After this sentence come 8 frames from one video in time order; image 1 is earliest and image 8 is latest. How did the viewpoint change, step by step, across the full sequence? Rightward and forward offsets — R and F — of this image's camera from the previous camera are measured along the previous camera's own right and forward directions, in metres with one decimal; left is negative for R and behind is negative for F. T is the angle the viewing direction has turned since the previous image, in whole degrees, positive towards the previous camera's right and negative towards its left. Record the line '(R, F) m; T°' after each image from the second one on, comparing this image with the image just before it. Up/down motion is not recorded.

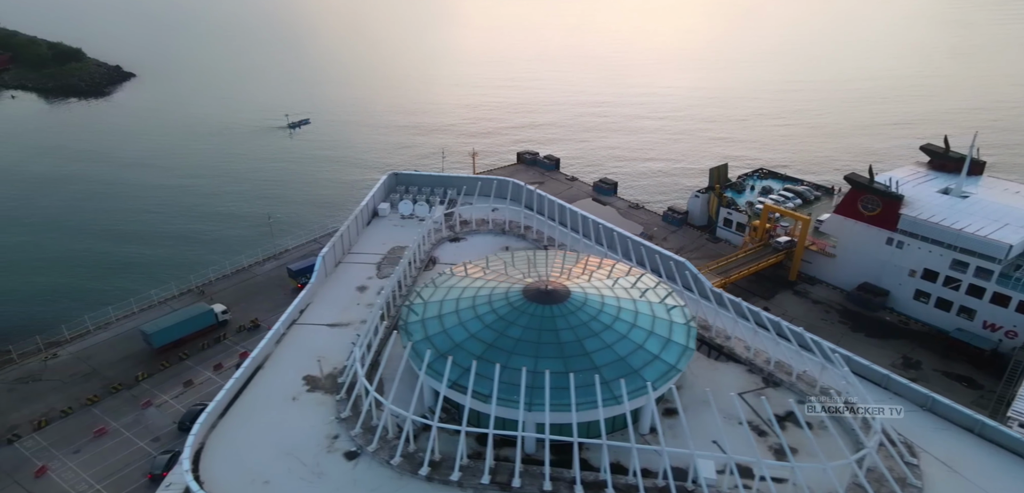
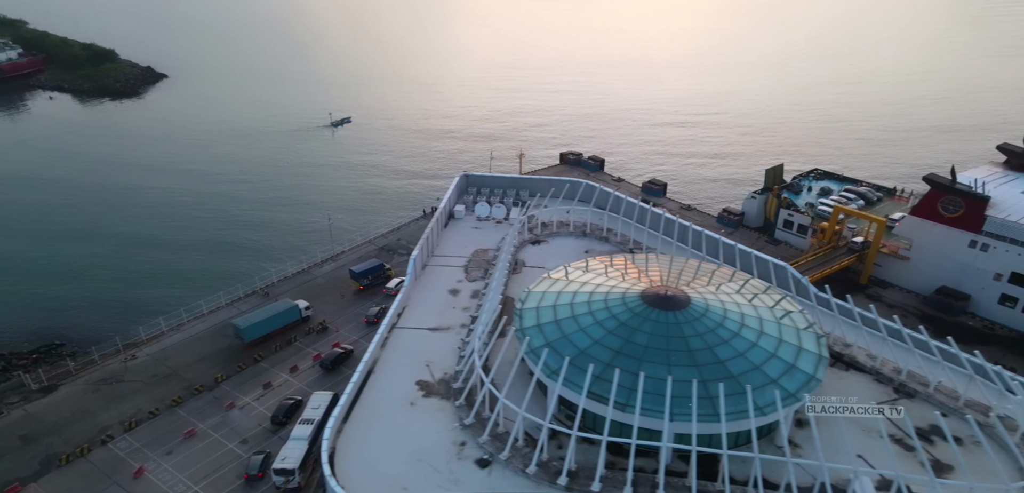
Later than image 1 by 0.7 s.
(-4.4, +0.4) m; -2°
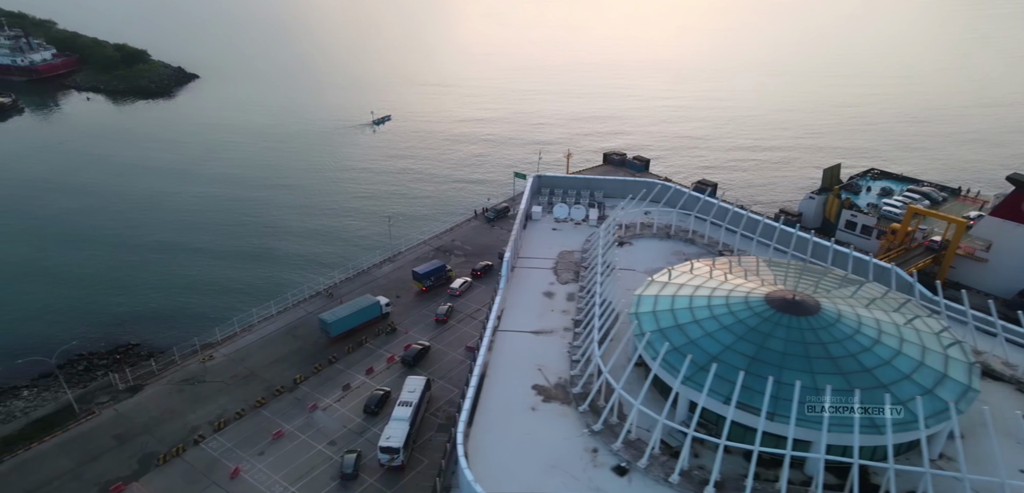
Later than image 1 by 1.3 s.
(-4.5, +0.4) m; -2°
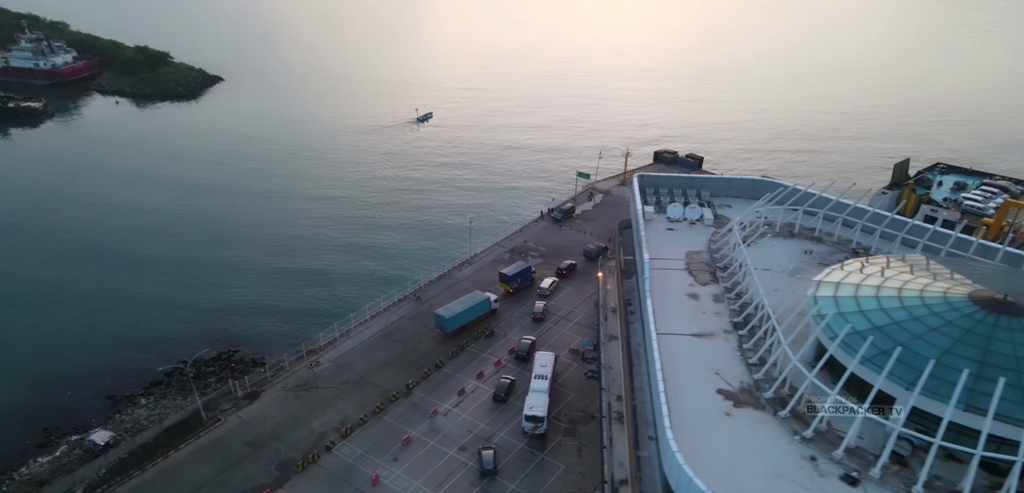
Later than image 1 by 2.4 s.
(-7.8, +0.6) m; -1°
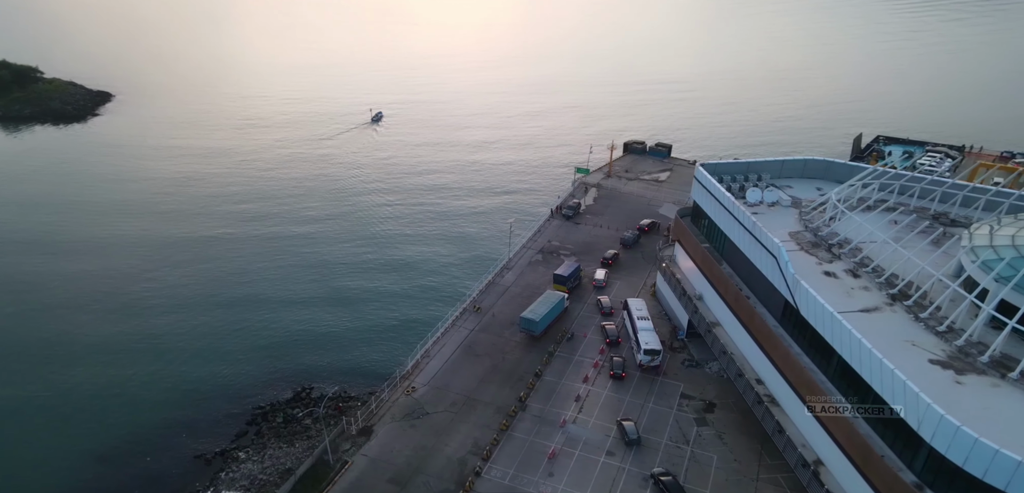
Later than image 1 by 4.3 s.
(-13.6, +2.4) m; +9°
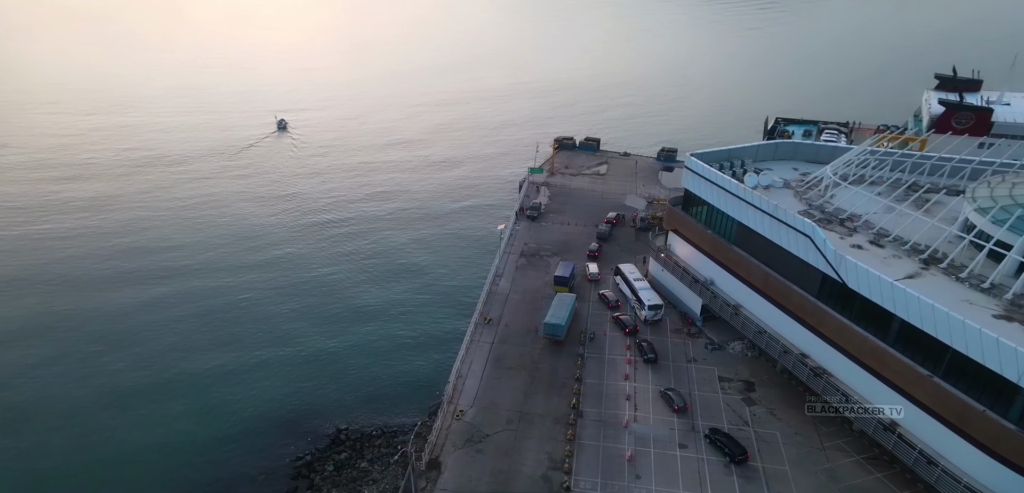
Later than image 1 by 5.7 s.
(-9.8, +2.2) m; +11°
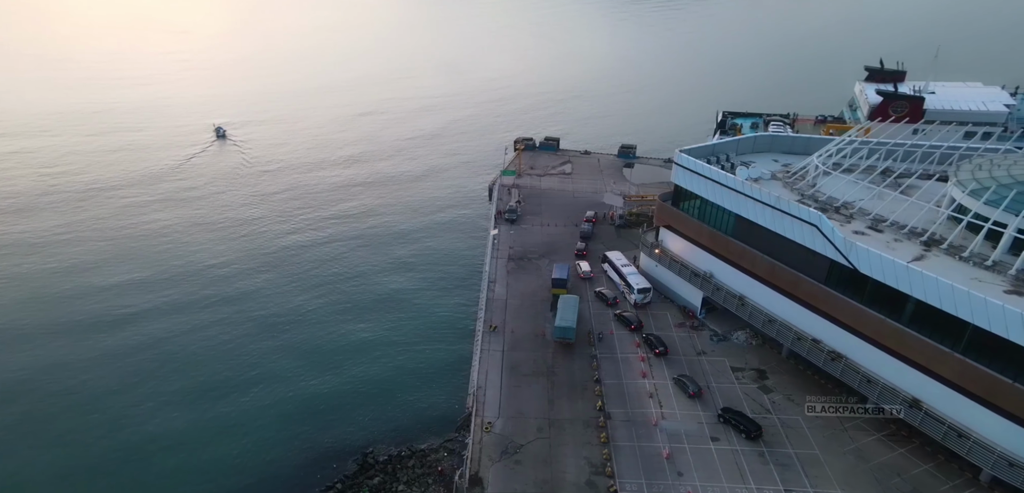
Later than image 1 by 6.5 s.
(-5.2, +1.0) m; +6°
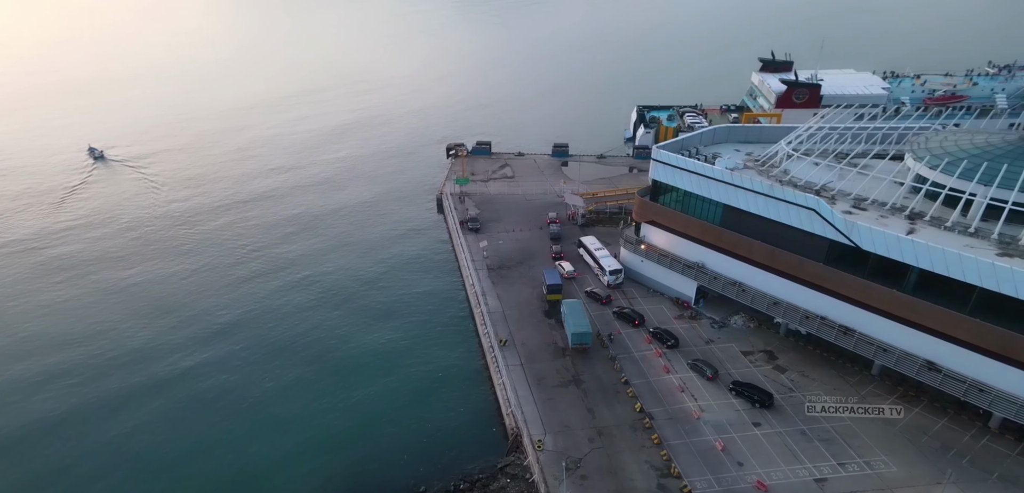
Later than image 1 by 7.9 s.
(-8.4, +1.9) m; +10°
